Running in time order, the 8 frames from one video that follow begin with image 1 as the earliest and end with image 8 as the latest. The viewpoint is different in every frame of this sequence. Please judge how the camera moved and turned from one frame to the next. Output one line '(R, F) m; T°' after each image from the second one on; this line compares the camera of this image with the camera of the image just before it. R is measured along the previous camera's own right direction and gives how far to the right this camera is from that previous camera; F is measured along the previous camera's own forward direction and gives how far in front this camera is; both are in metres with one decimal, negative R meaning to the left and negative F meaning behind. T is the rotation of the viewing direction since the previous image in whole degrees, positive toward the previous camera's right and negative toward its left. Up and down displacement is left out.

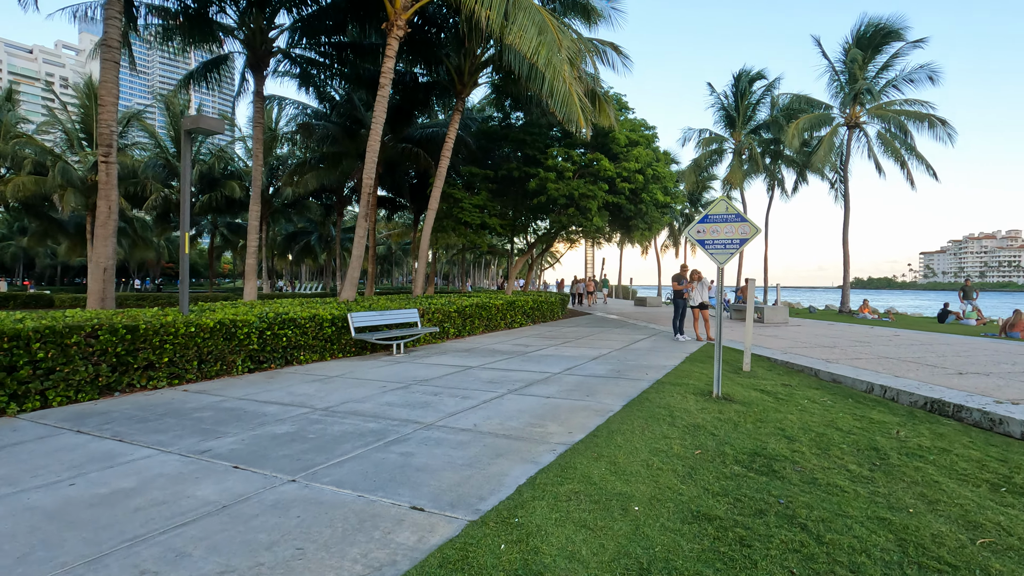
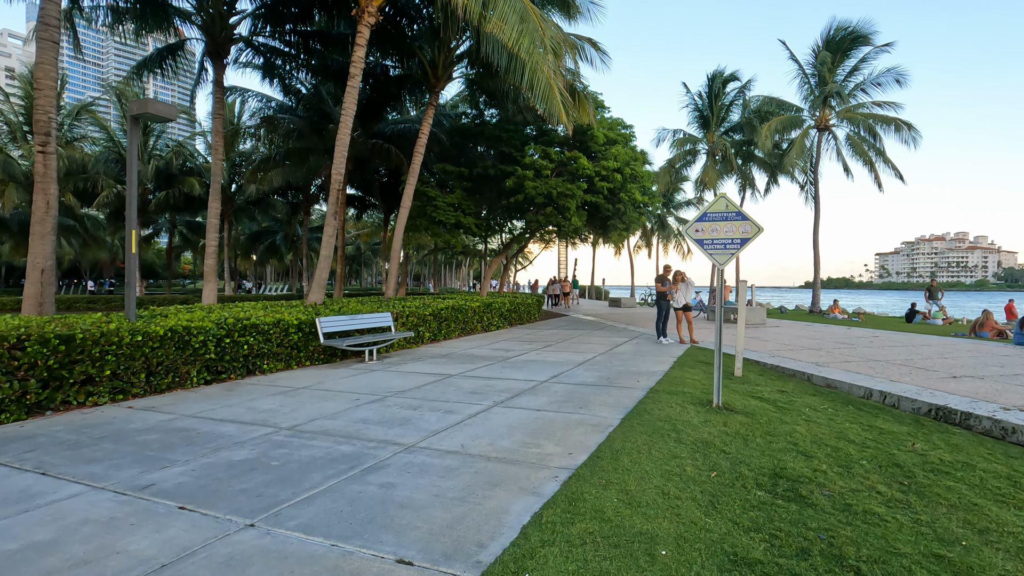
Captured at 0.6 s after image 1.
(-0.2, +0.5) m; +3°
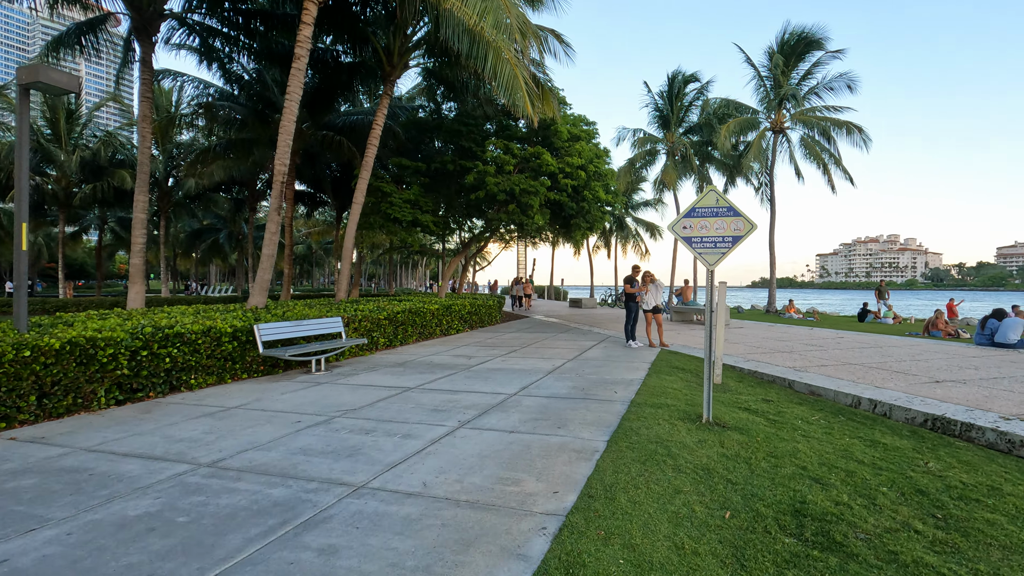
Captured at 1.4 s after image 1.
(-0.1, +0.7) m; +5°
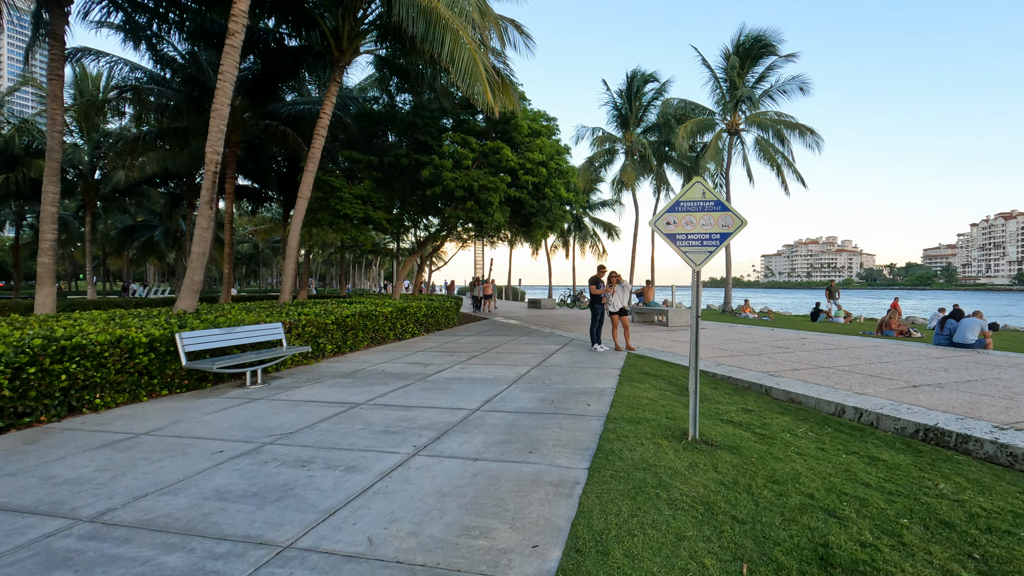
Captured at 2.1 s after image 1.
(-0.1, +0.7) m; +5°
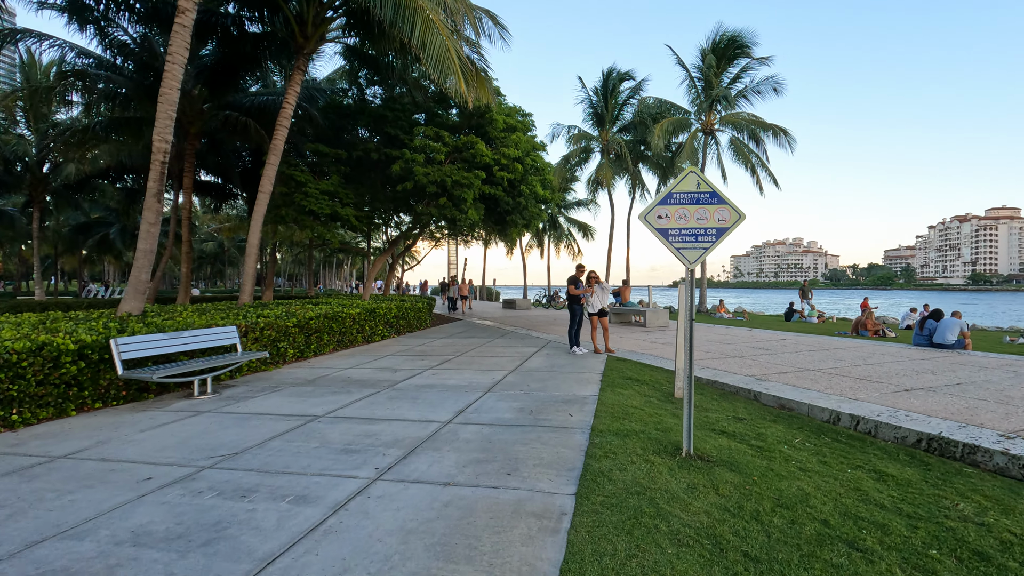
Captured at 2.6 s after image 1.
(0.0, +0.5) m; +3°
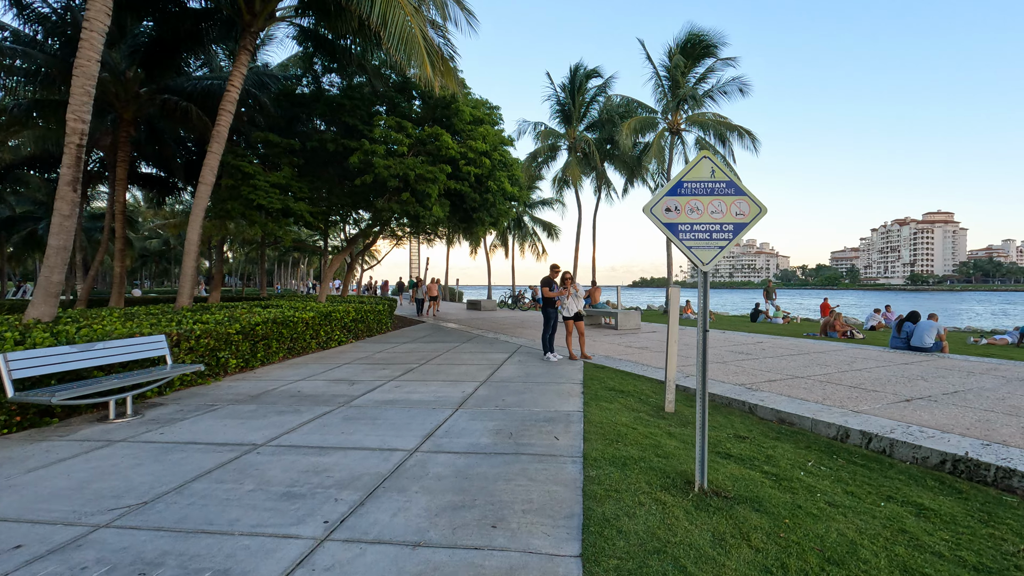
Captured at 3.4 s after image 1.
(-0.1, +0.7) m; +4°
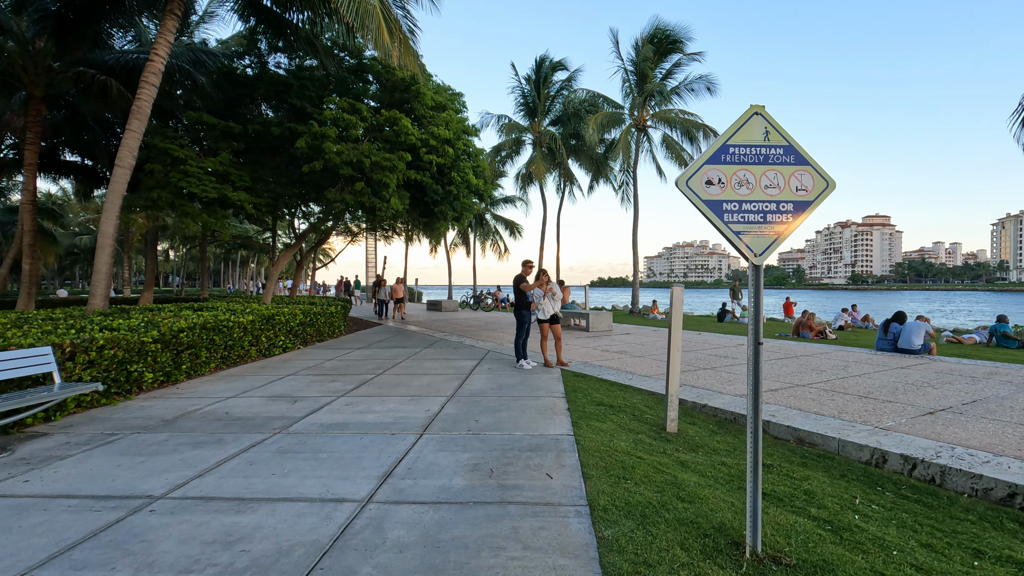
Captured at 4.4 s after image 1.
(-0.2, +1.0) m; +4°
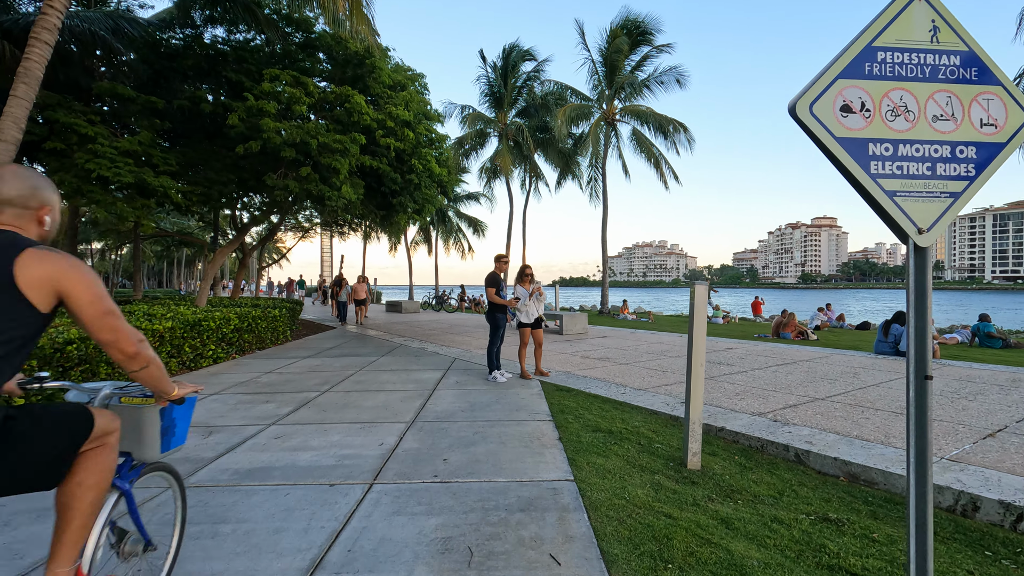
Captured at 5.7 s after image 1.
(-0.1, +1.2) m; +4°
